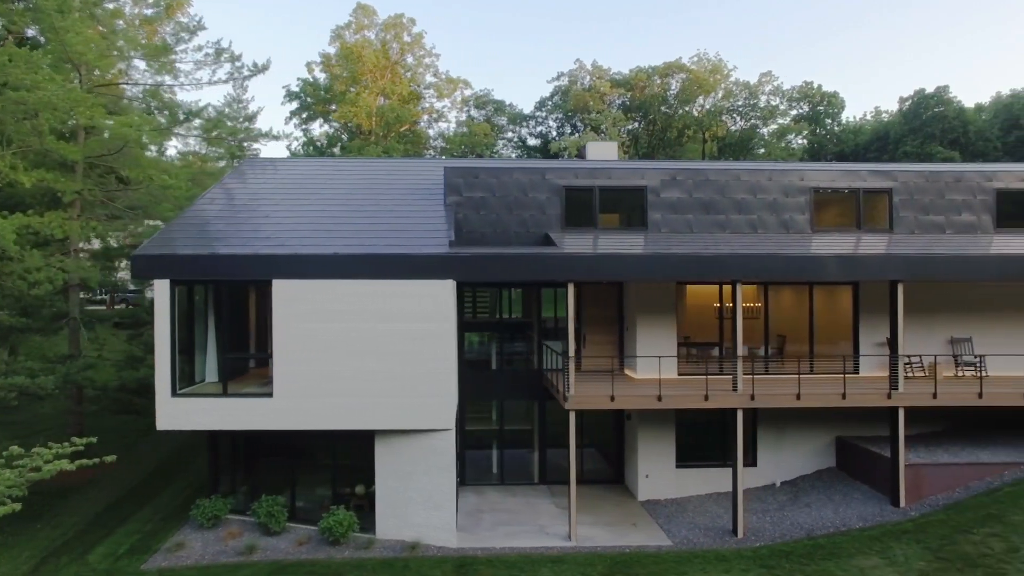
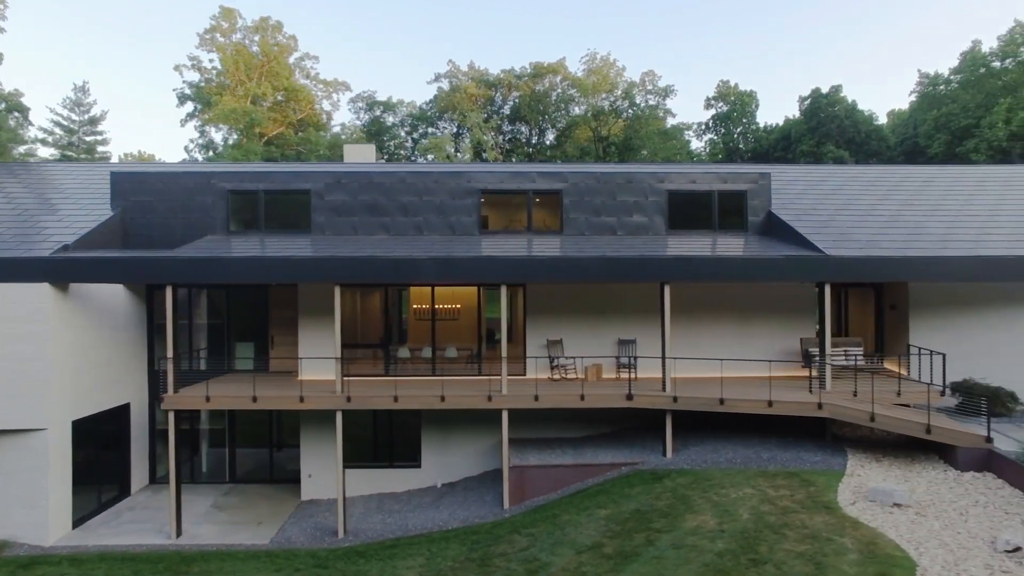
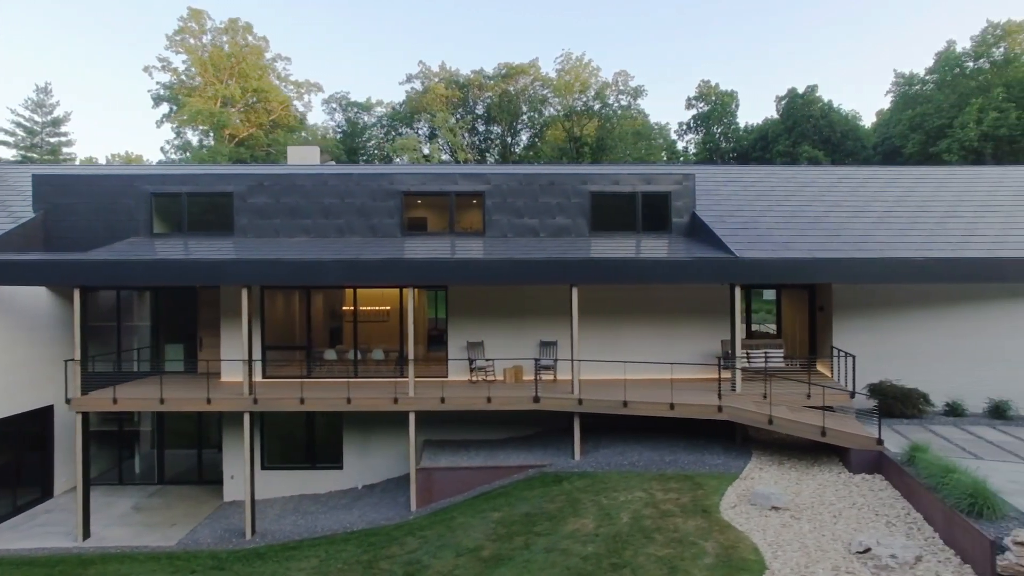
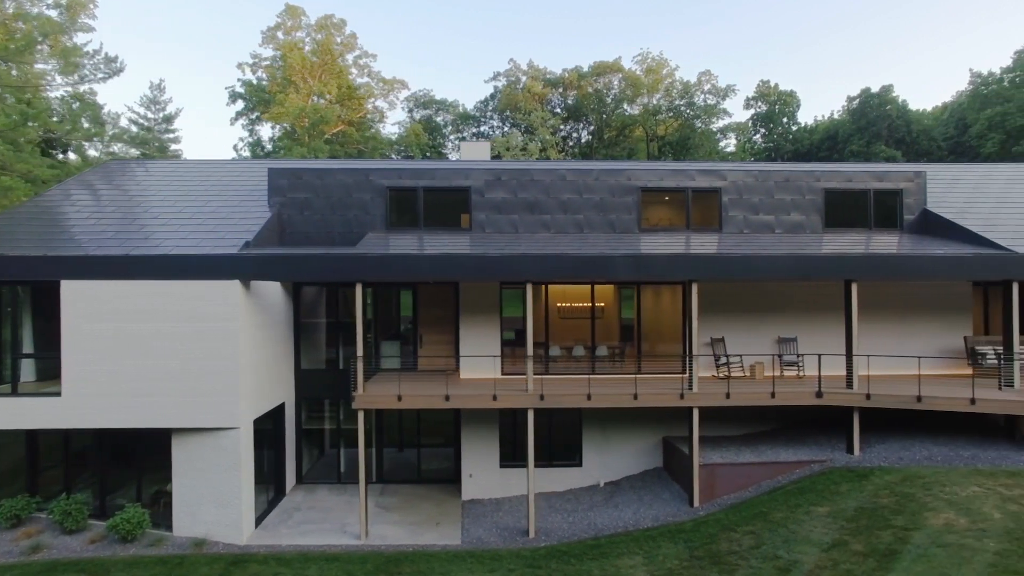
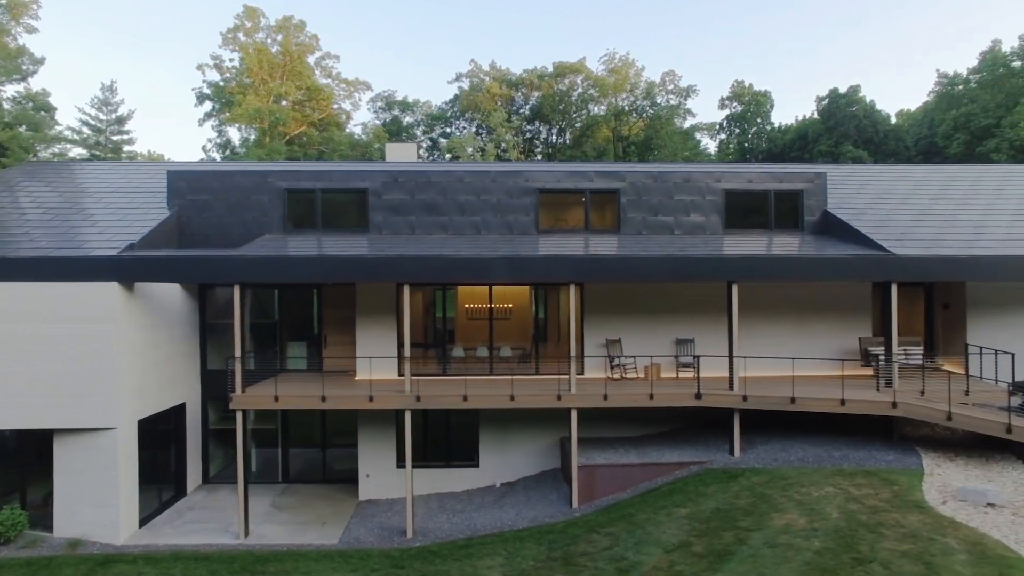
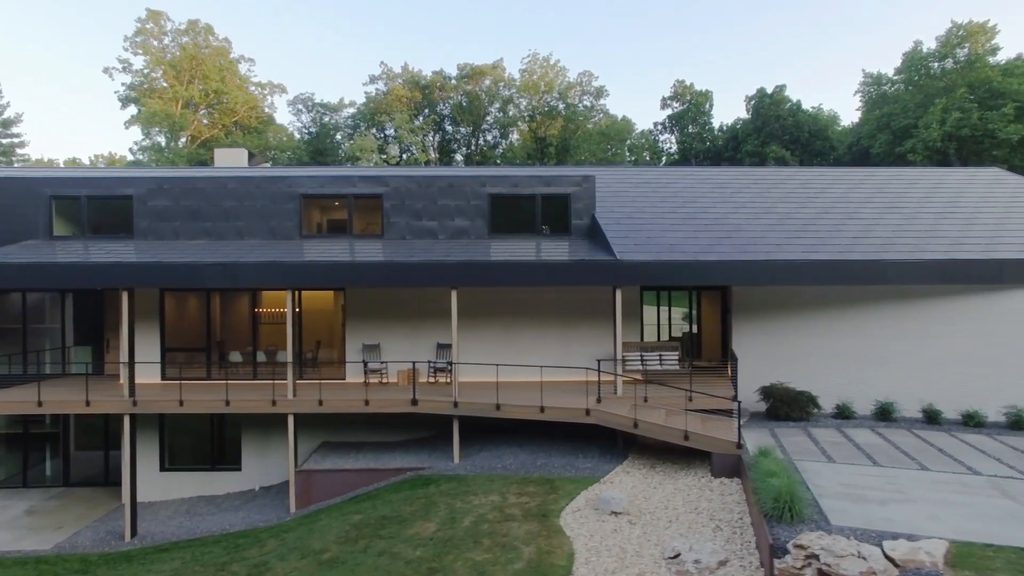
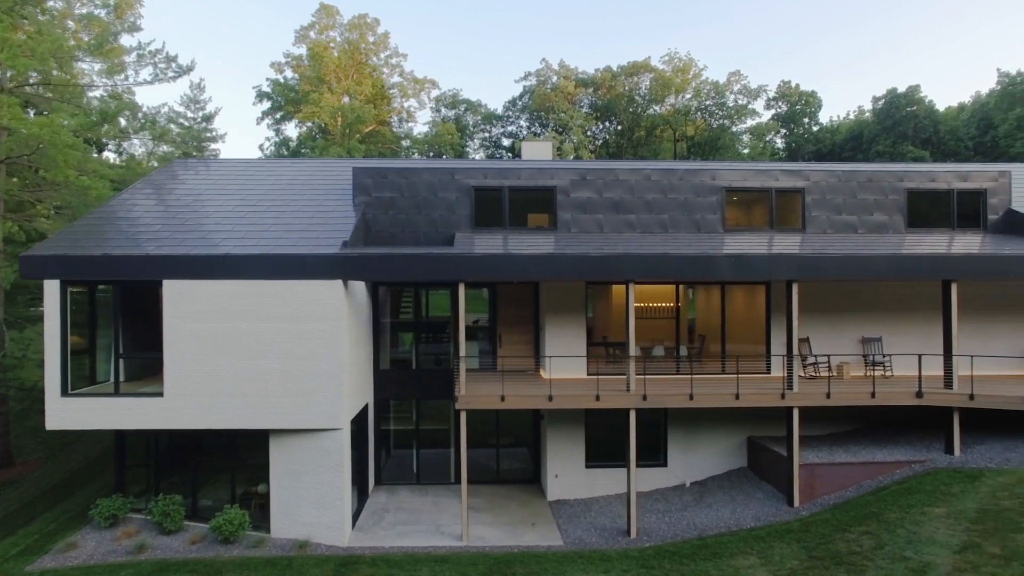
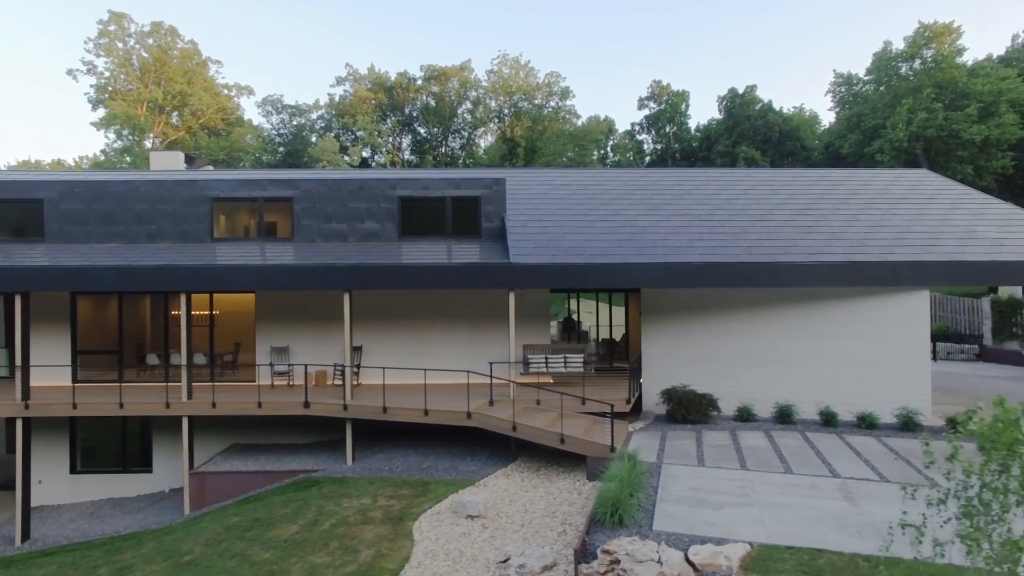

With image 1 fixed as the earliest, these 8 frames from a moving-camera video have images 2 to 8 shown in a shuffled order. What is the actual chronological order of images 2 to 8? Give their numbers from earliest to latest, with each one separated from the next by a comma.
7, 4, 5, 2, 3, 6, 8
